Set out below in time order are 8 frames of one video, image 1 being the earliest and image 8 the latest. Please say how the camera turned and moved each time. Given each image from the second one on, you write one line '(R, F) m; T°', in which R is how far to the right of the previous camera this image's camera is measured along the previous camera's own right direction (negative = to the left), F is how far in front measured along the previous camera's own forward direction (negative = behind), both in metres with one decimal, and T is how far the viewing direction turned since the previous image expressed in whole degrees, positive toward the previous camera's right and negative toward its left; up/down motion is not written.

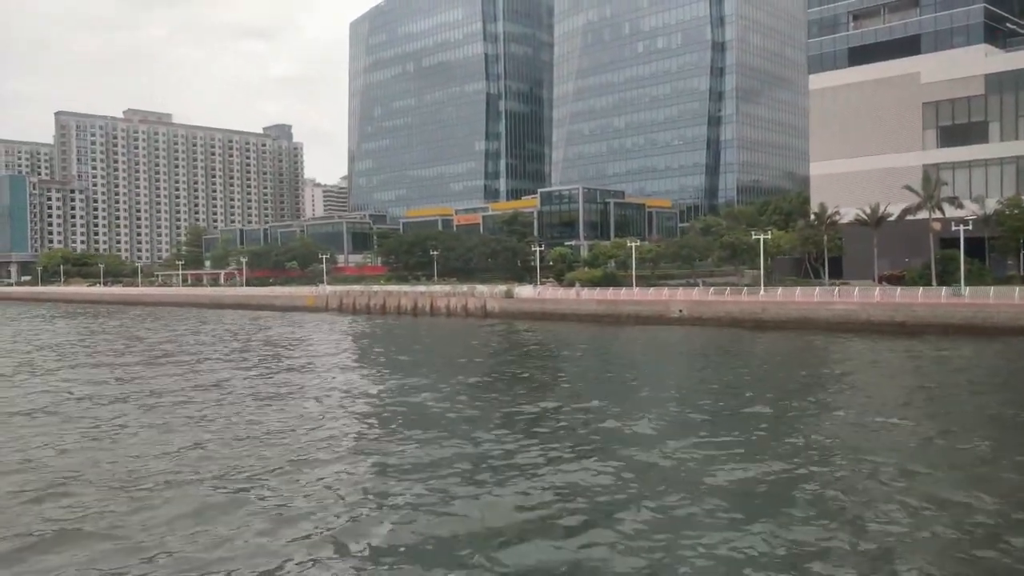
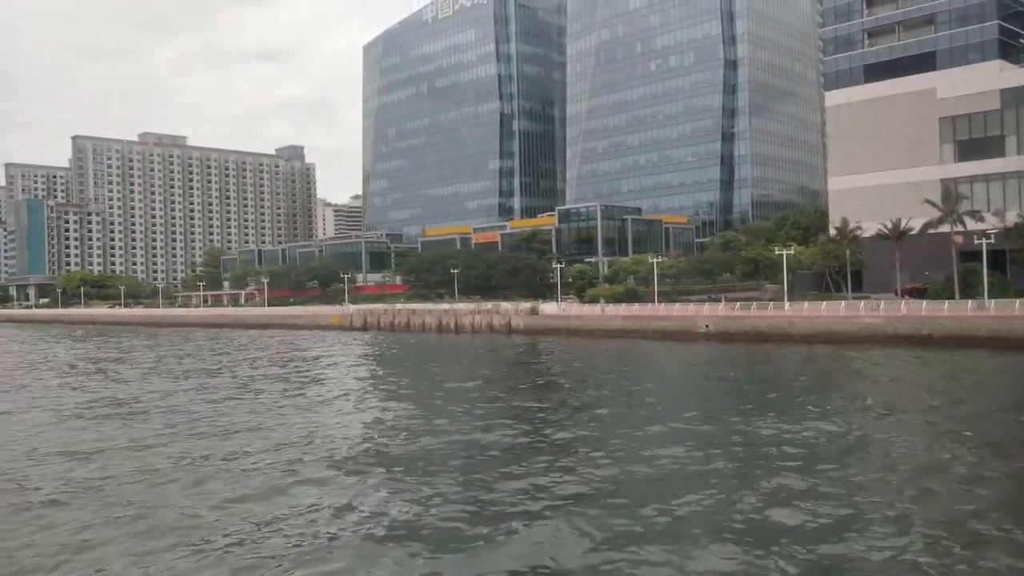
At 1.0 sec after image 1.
(-1.2, -0.9) m; -1°
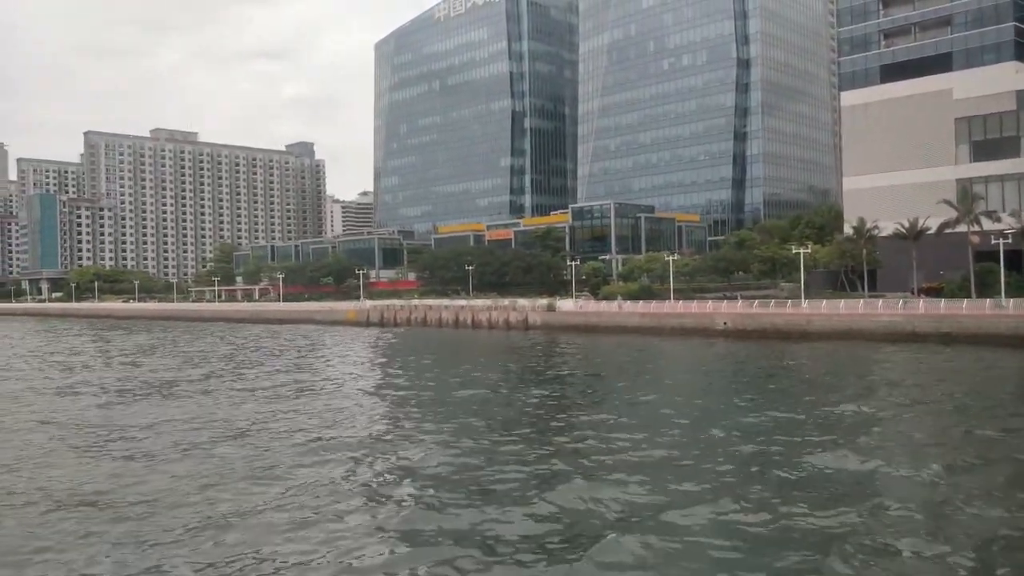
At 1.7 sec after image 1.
(-0.9, -0.6) m; 0°
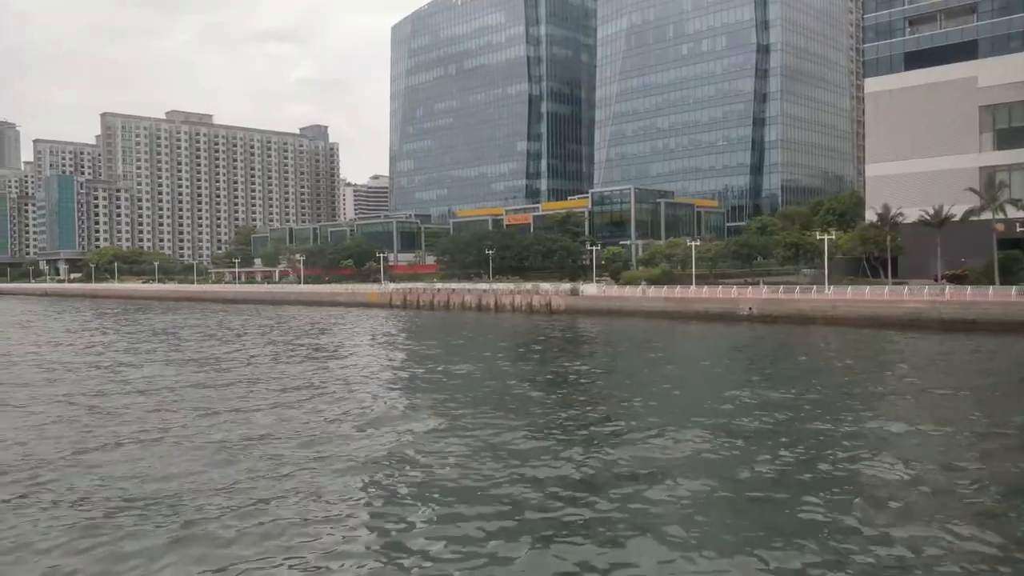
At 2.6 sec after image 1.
(-1.1, -0.8) m; -1°
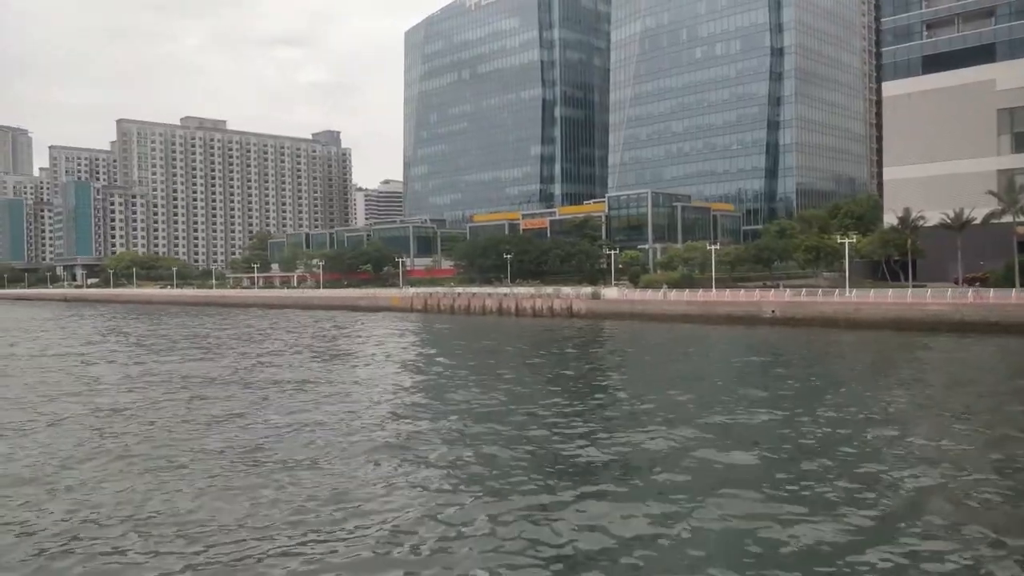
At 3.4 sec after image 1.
(-1.0, -0.7) m; -1°
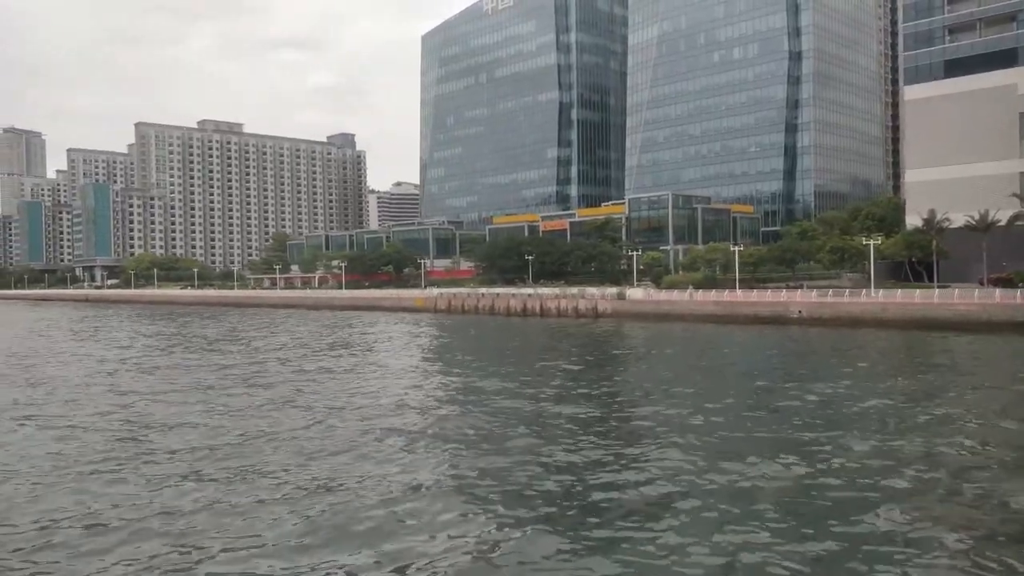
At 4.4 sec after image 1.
(-1.3, -1.0) m; -1°
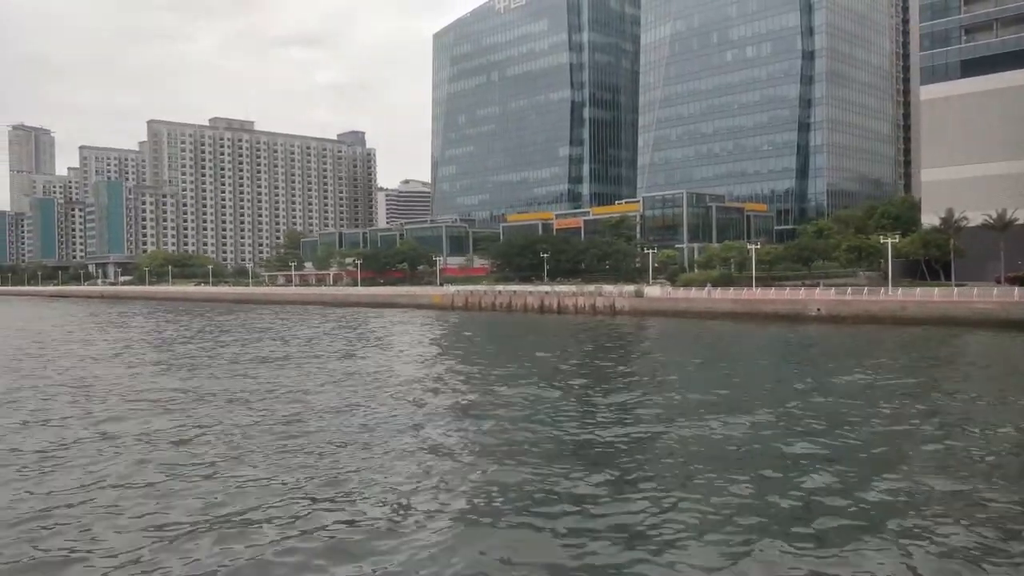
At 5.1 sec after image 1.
(-1.0, -0.7) m; 0°
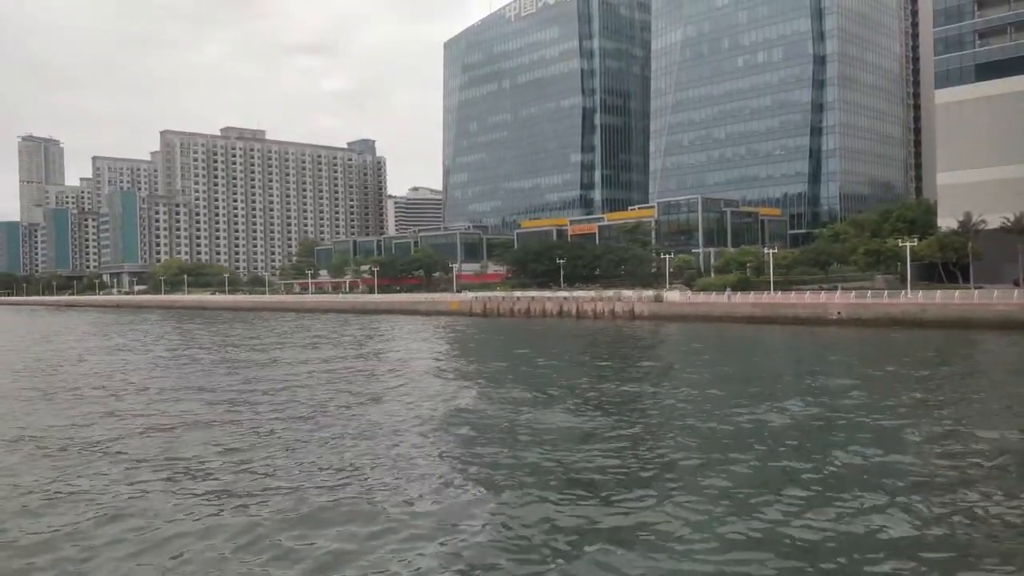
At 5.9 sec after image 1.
(-1.0, -0.7) m; 0°
